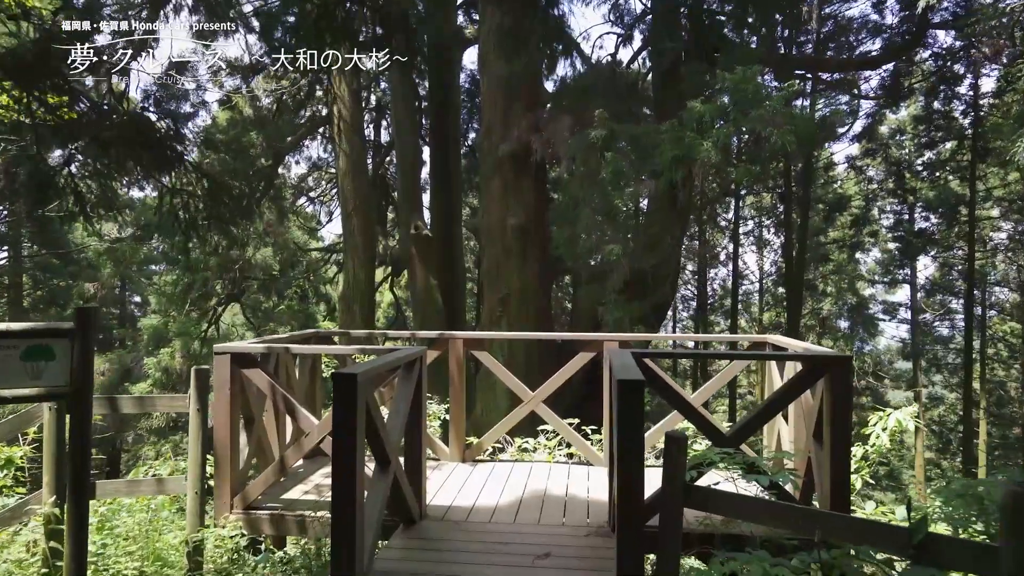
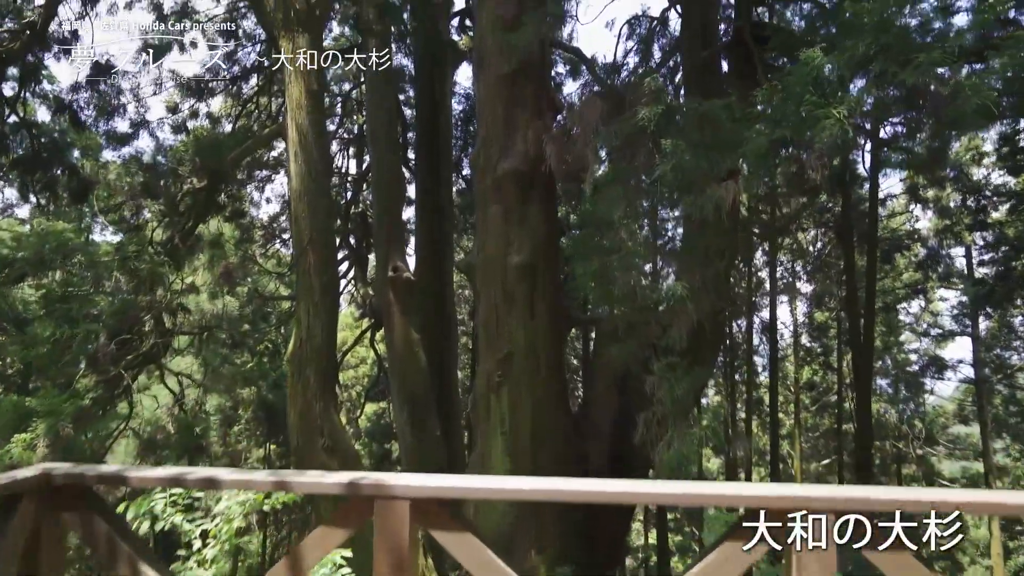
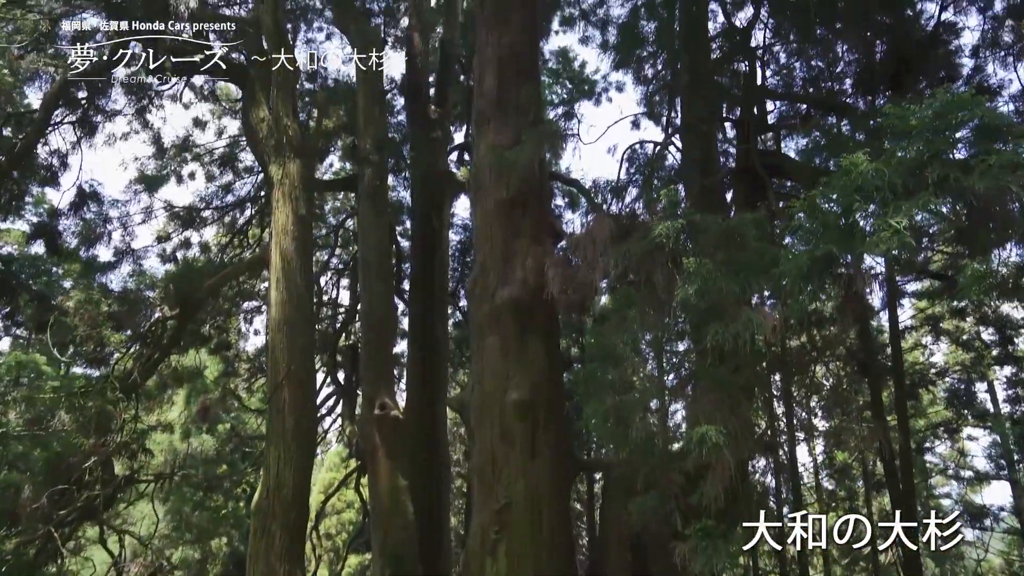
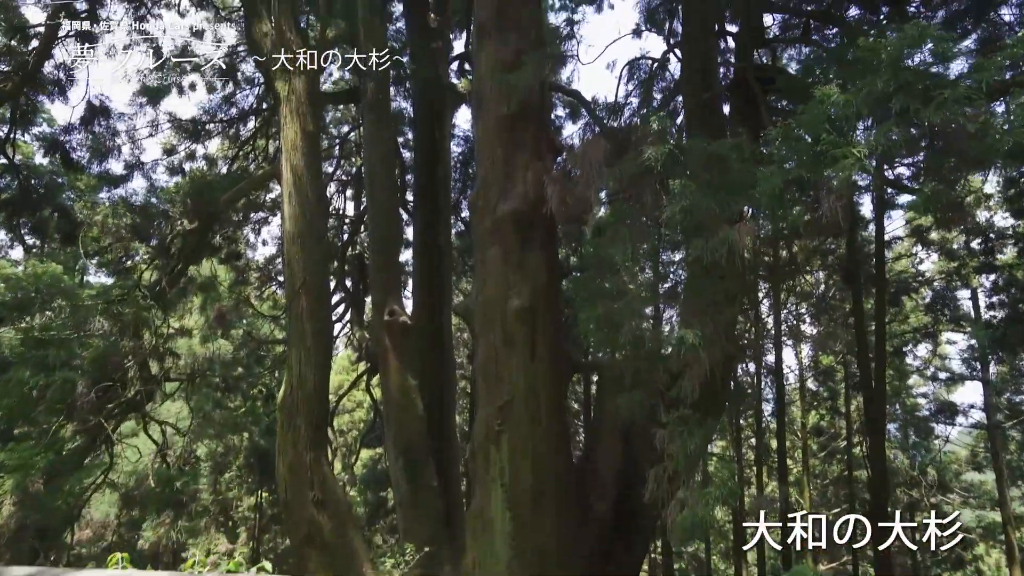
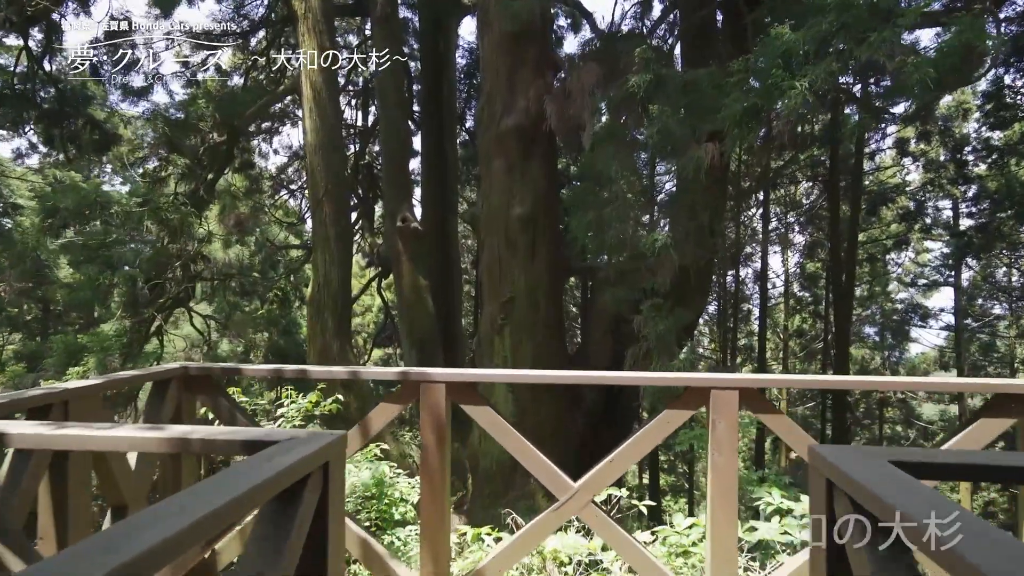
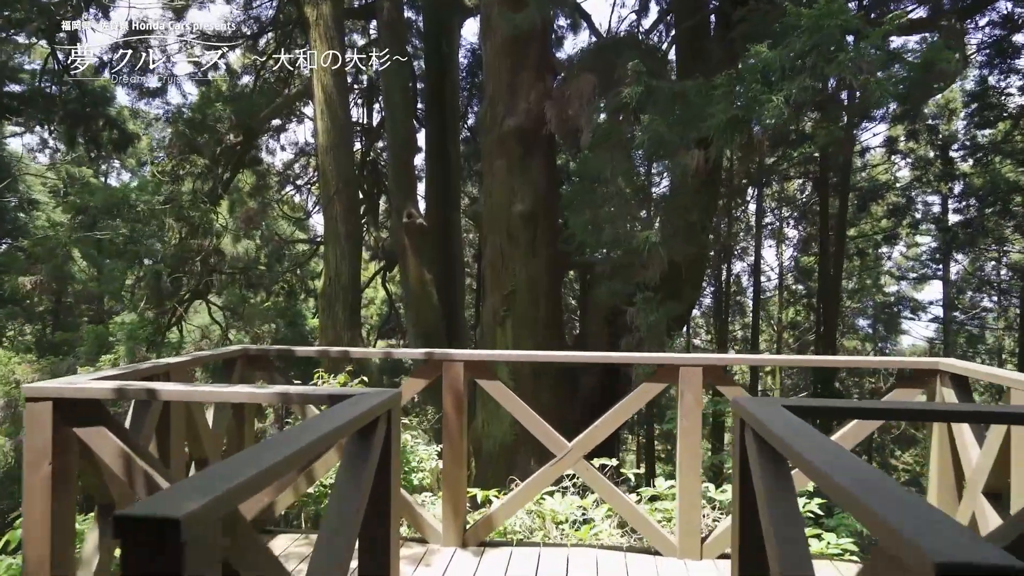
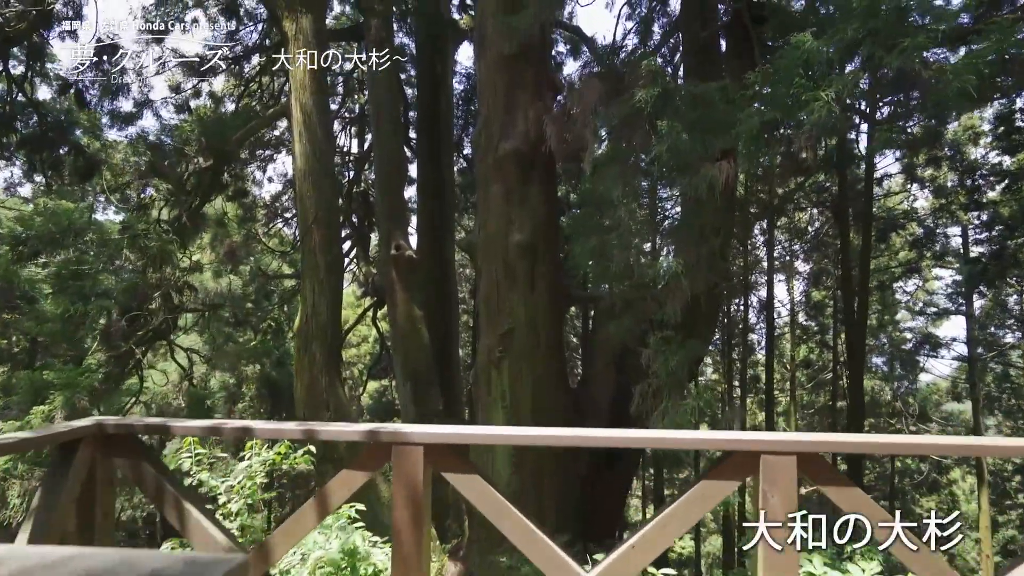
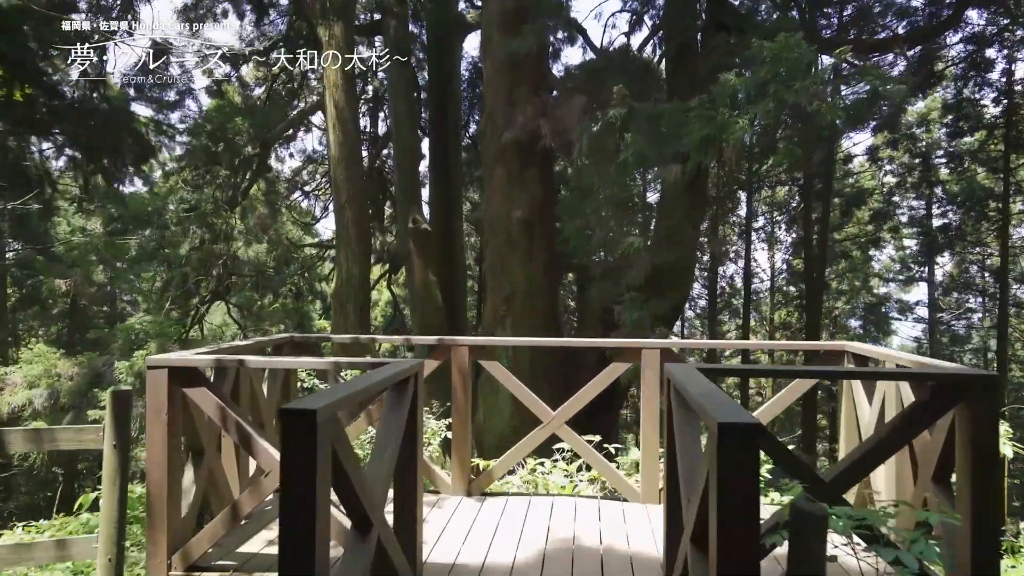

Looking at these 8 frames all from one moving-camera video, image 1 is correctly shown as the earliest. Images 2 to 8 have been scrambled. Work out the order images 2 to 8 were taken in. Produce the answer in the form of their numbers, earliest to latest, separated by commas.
8, 6, 5, 7, 2, 4, 3
